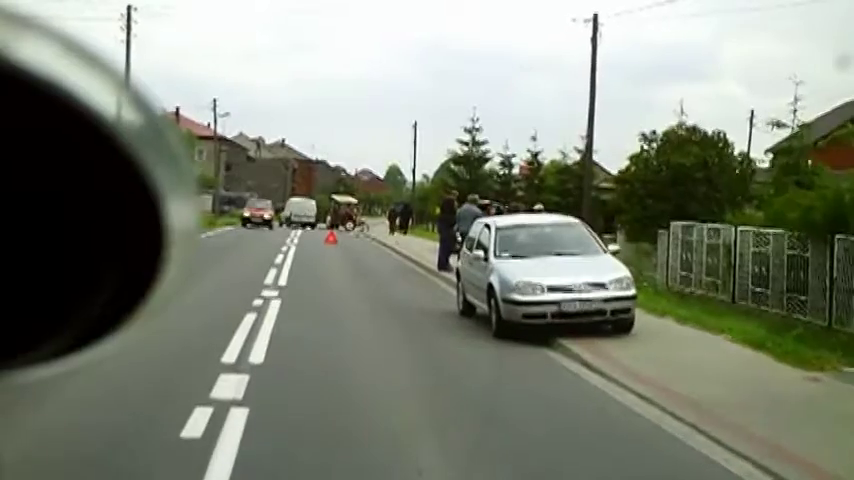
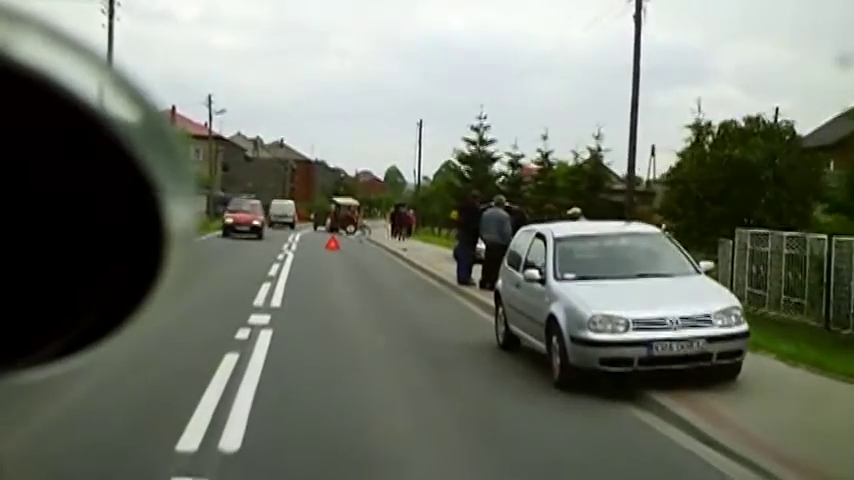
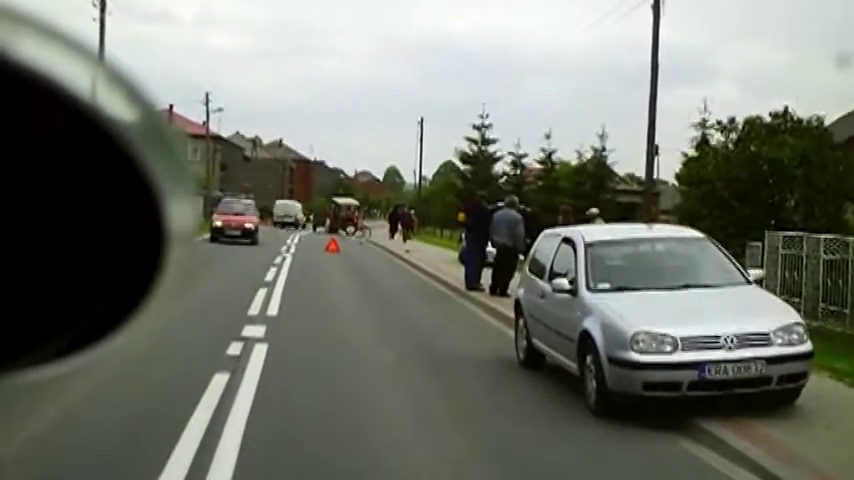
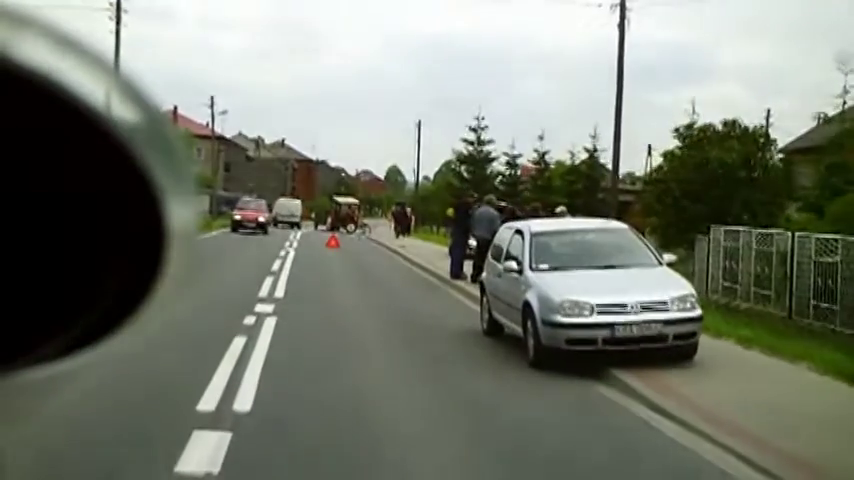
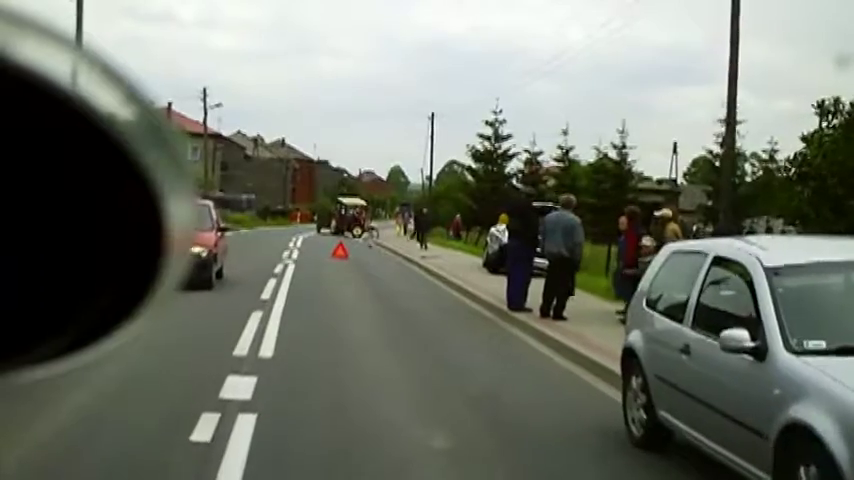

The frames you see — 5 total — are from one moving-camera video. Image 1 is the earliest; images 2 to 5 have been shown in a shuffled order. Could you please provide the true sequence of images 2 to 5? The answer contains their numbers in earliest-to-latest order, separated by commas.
4, 2, 3, 5
